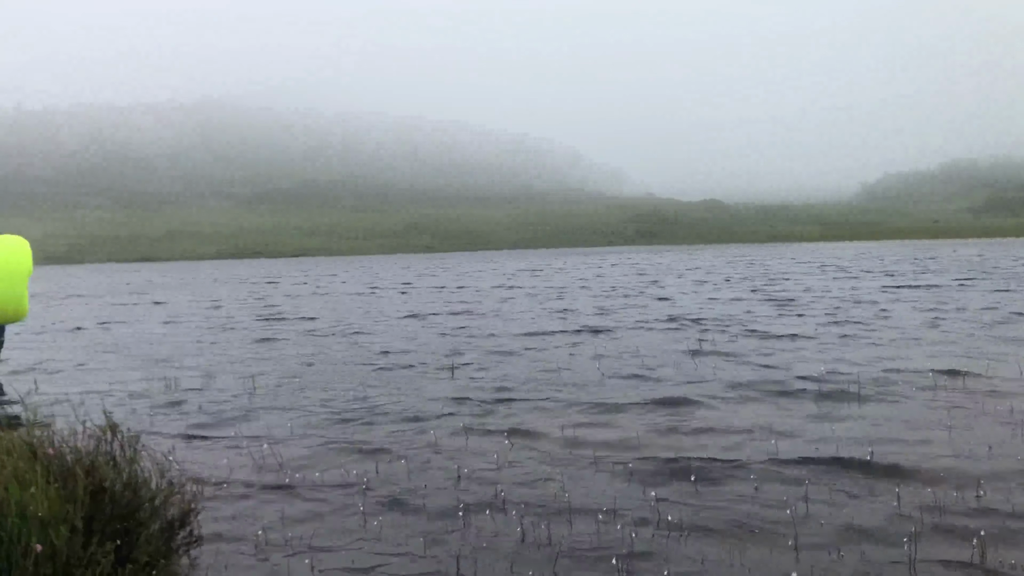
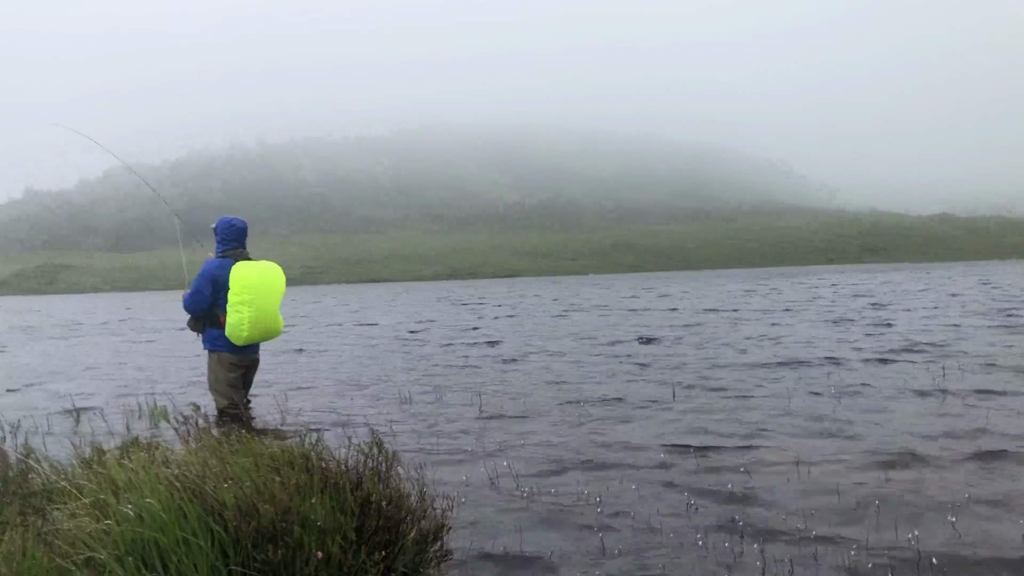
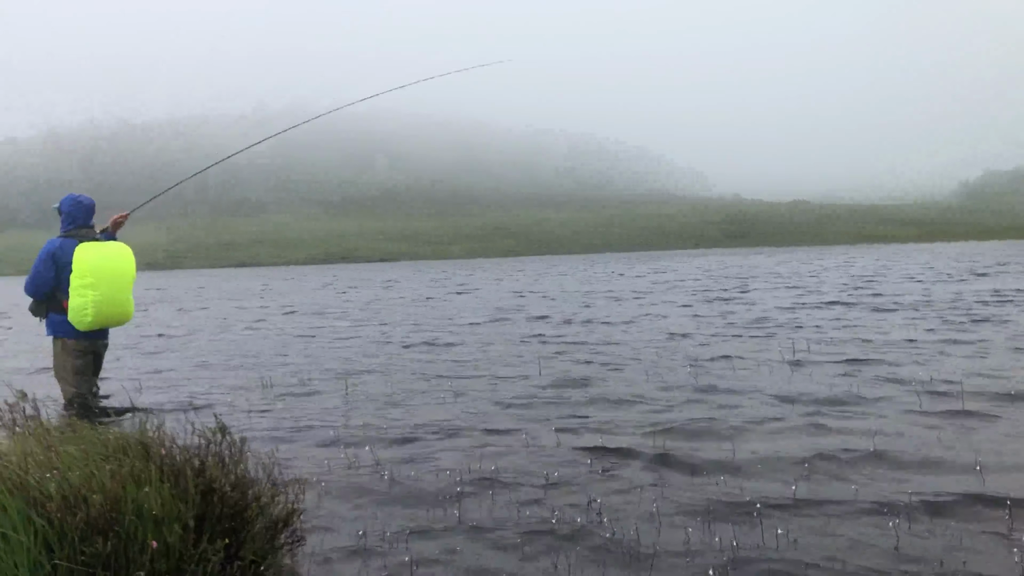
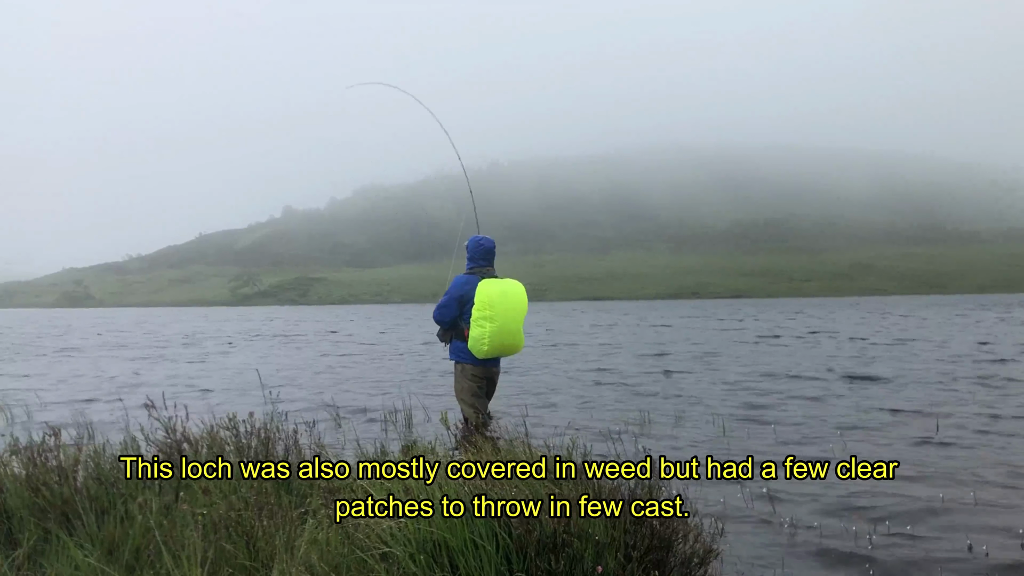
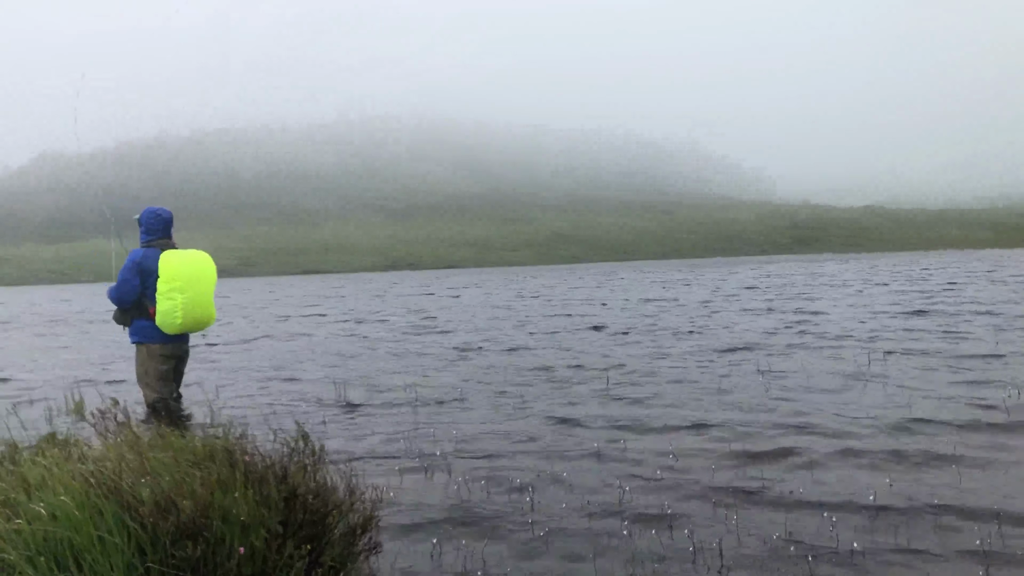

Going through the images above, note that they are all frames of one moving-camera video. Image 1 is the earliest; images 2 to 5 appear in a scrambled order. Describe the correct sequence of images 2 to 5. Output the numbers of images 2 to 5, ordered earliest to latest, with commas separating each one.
3, 5, 2, 4
